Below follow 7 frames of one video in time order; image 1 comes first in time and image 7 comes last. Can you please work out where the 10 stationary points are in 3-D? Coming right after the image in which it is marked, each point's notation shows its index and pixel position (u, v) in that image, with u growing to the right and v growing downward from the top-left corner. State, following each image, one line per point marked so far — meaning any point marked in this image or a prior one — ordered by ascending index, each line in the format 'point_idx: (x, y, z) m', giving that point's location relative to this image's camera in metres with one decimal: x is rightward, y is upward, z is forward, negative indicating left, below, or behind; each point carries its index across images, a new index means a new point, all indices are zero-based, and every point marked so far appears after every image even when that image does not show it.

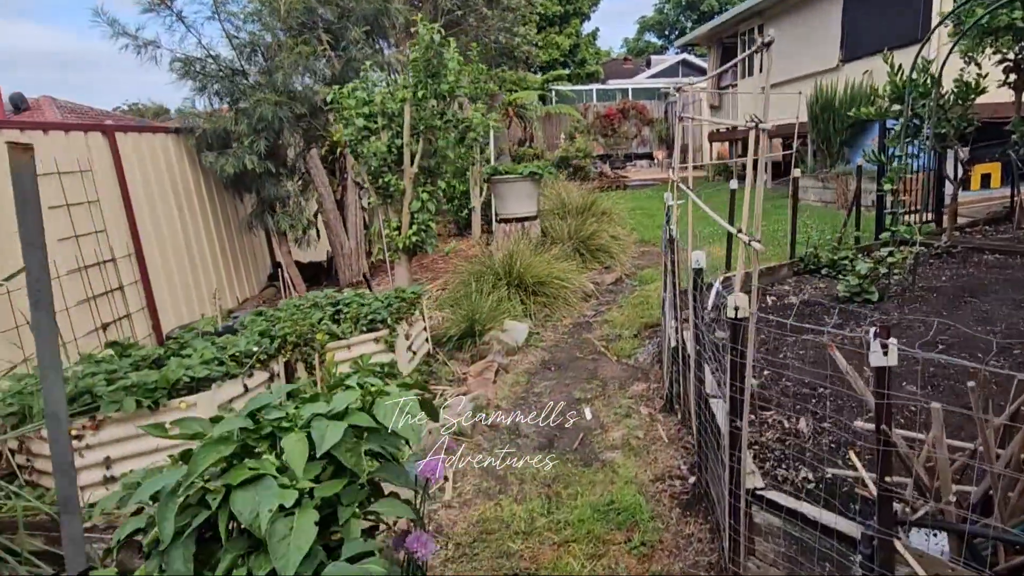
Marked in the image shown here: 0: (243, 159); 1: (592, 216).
0: (-2.0, +1.0, +5.3) m
1: (+0.8, +0.8, +7.2) m
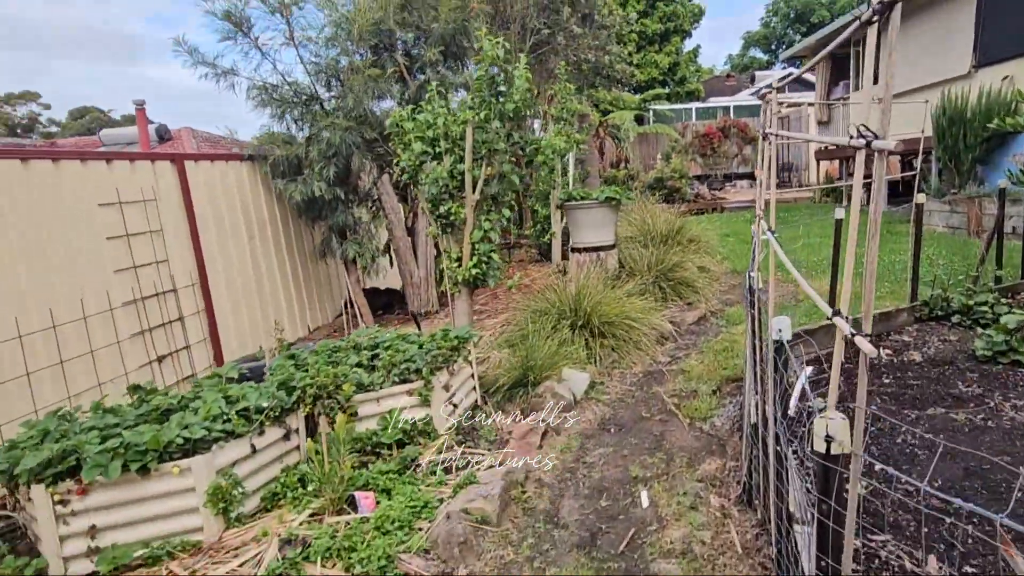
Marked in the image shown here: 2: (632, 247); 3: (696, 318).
0: (-1.5, +0.8, +5.1) m
1: (+1.6, +0.4, +6.6) m
2: (+1.1, +0.4, +6.1) m
3: (+1.3, -0.2, +5.0) m
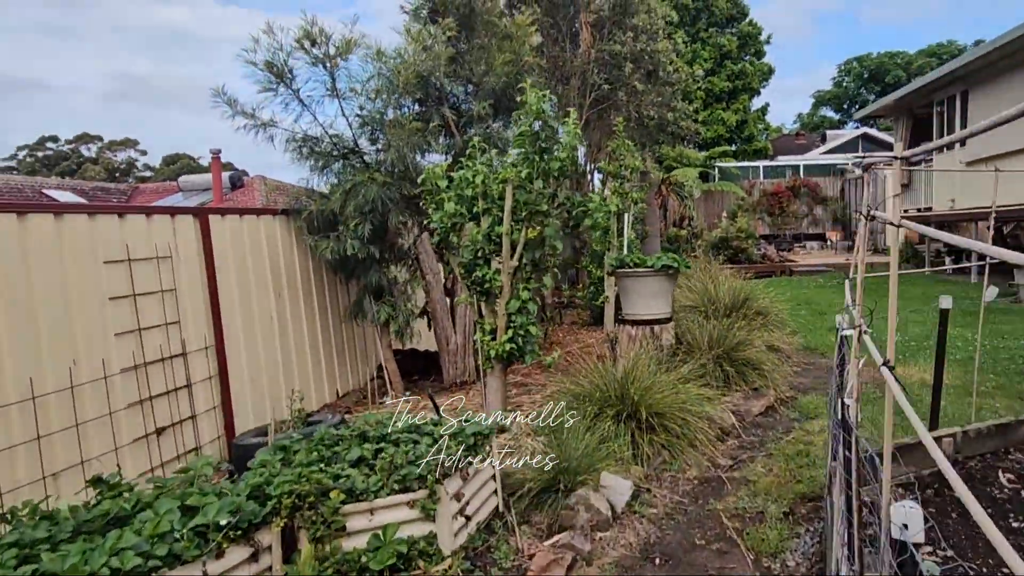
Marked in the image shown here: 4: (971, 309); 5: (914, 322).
0: (-1.2, +0.3, +4.8) m
1: (+2.0, -0.2, +5.9) m
2: (+1.4, -0.3, +5.6) m
3: (+1.6, -0.8, +4.3) m
4: (+4.8, -0.2, +7.2) m
5: (+4.0, -0.4, +6.8) m
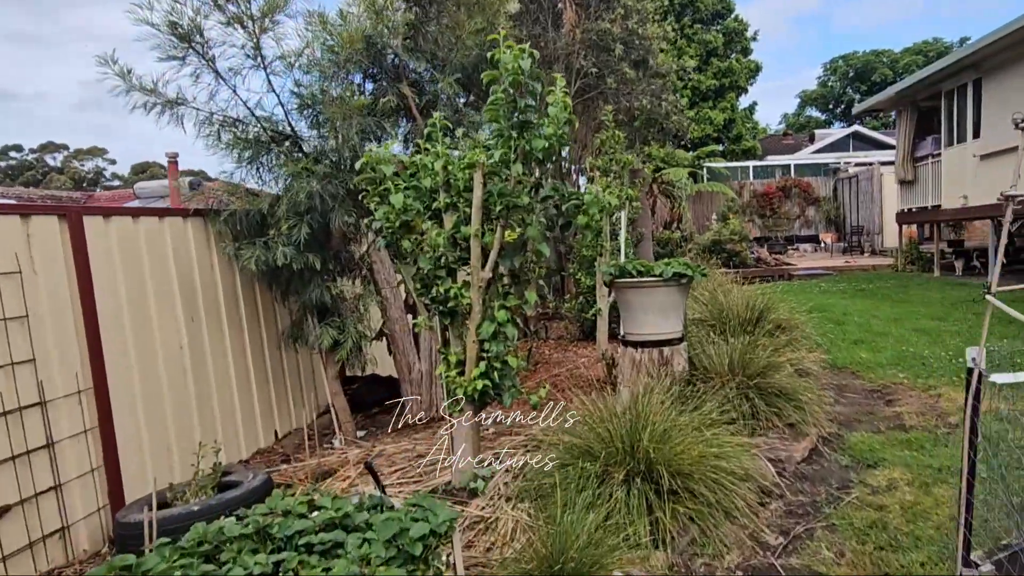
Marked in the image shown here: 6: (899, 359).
0: (-1.3, +0.2, +3.8) m
1: (+1.8, -0.3, +5.1) m
2: (+1.3, -0.3, +4.6) m
3: (+1.5, -0.8, +3.4) m
4: (+4.6, -0.3, +6.4) m
5: (+3.8, -0.4, +5.9) m
6: (+3.0, -0.5, +5.2) m
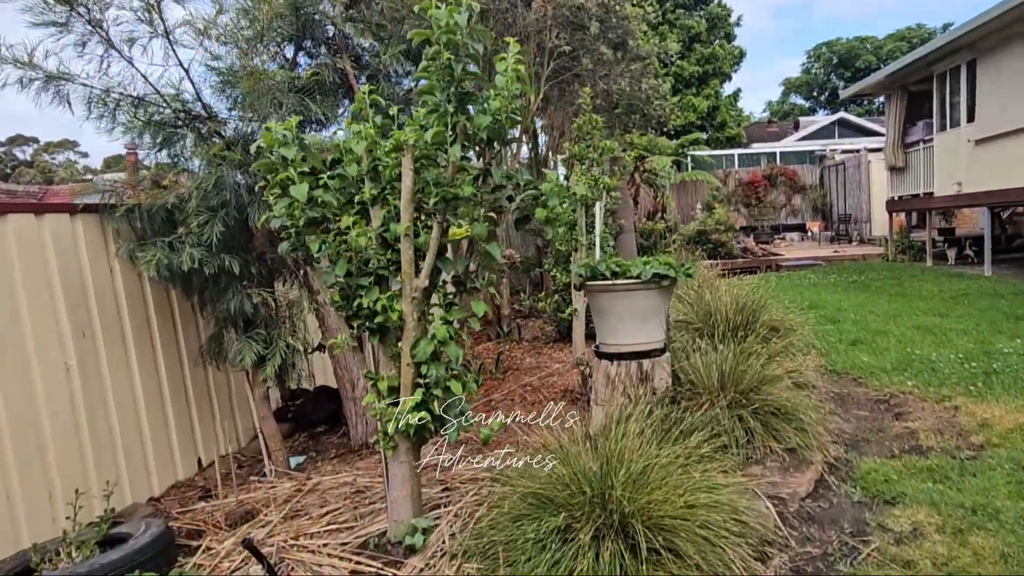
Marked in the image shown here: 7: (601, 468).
0: (-1.6, +0.2, +3.2) m
1: (+1.6, -0.3, +4.5) m
2: (+1.0, -0.3, +4.1) m
3: (+1.2, -0.8, +2.9) m
4: (+4.3, -0.2, +5.9) m
5: (+3.5, -0.4, +5.5) m
6: (+2.7, -0.5, +4.7) m
7: (+0.3, -0.6, +2.5) m
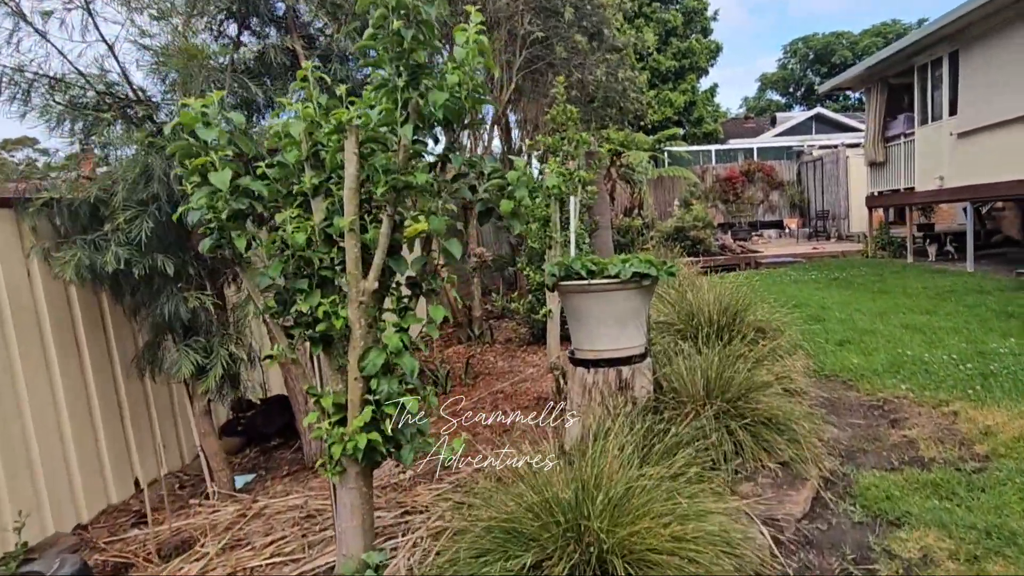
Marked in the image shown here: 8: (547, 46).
0: (-1.7, +0.2, +2.9) m
1: (+1.4, -0.3, +4.3) m
2: (+0.9, -0.3, +3.8) m
3: (+1.1, -0.8, +2.6) m
4: (+4.1, -0.2, +5.7) m
5: (+3.3, -0.4, +5.3) m
6: (+2.5, -0.5, +4.5) m
7: (+0.2, -0.6, +2.2) m
8: (+0.4, +2.4, +6.8) m
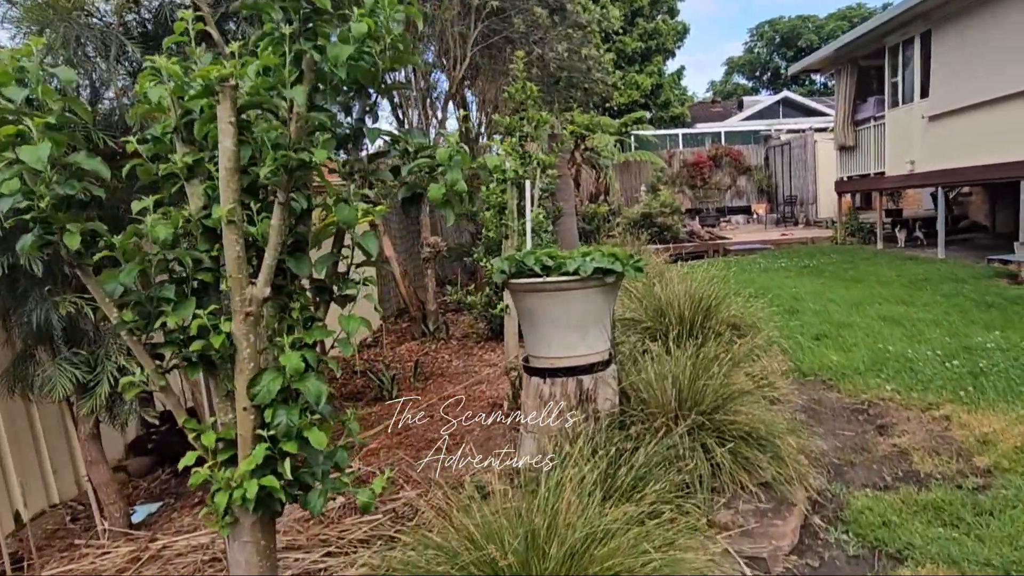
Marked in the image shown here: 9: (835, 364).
0: (-1.9, +0.1, +2.4) m
1: (+1.1, -0.3, +3.9) m
2: (+0.6, -0.3, +3.5) m
3: (+0.9, -0.8, +2.3) m
4: (+3.8, -0.1, +5.5) m
5: (+3.0, -0.3, +5.0) m
6: (+2.2, -0.5, +4.2) m
7: (0.0, -0.7, +1.8) m
8: (0.0, +2.5, +6.3) m
9: (+2.0, -0.5, +4.2) m
